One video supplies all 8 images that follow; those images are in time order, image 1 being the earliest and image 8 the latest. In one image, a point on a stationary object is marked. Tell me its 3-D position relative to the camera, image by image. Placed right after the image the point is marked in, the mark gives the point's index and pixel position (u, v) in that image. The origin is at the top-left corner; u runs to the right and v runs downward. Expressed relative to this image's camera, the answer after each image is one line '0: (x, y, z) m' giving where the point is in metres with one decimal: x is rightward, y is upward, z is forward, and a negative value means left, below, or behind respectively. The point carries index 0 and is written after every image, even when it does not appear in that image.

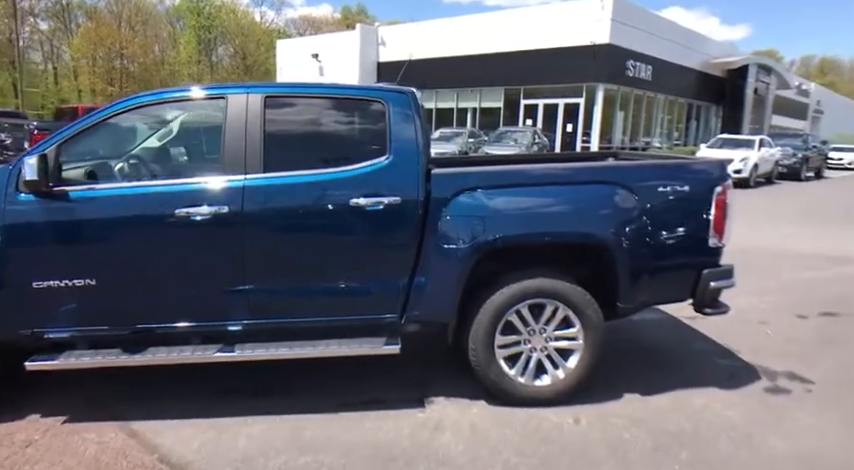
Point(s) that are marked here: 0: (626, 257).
0: (+1.2, -0.1, +3.4) m
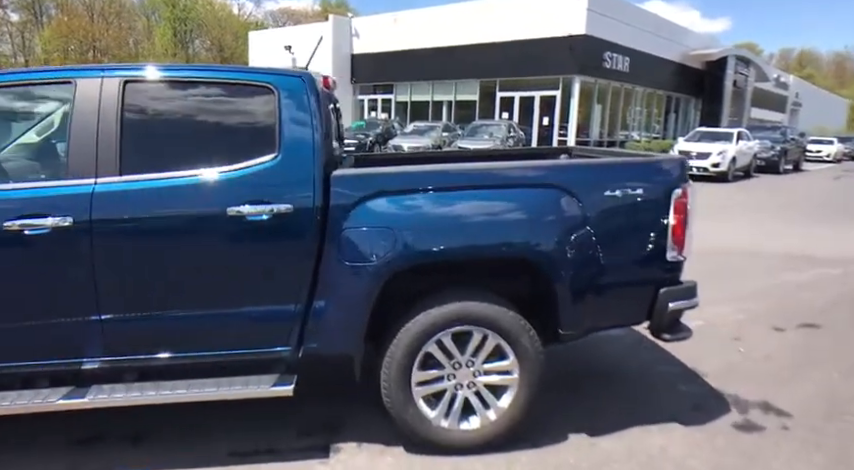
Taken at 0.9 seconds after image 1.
0: (+0.7, -0.2, +2.8) m
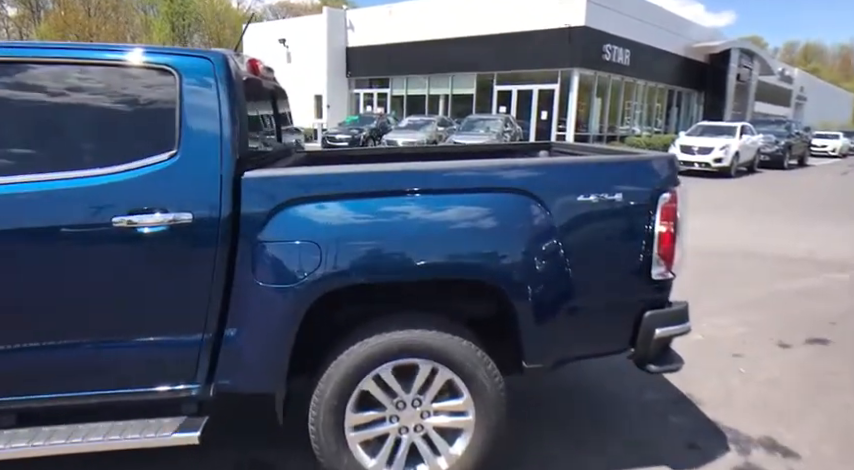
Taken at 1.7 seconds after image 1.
0: (+0.5, -0.2, +2.3) m
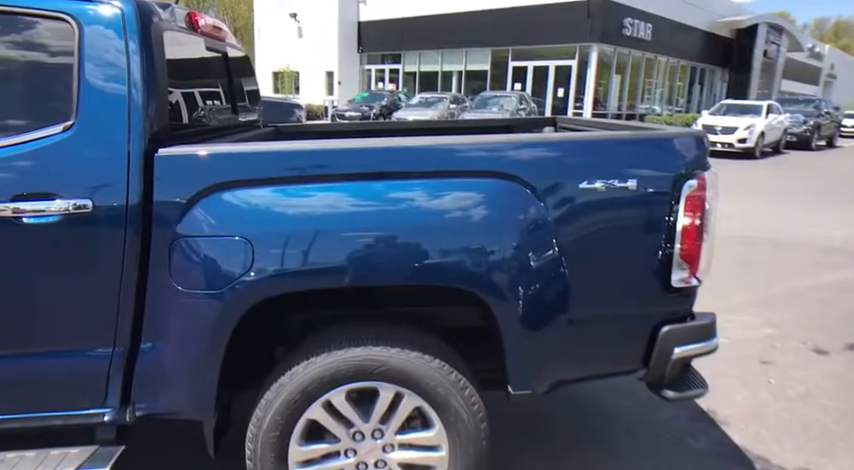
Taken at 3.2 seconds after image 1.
0: (+0.3, -0.2, +1.9) m
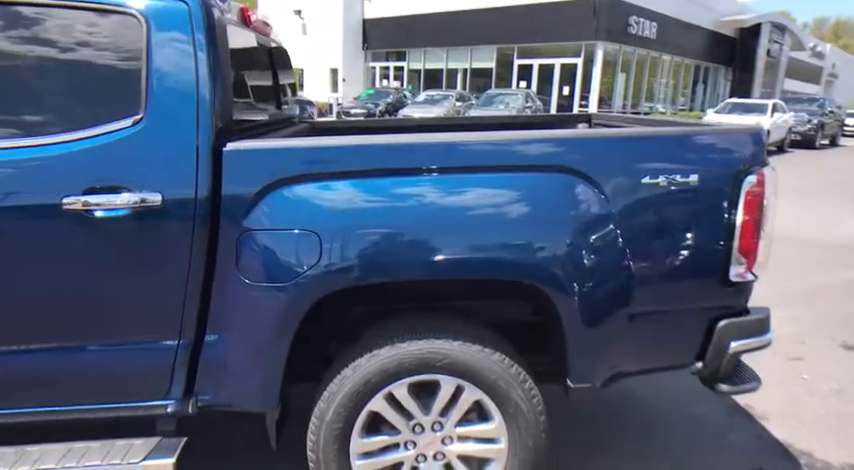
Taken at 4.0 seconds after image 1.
0: (+0.5, -0.2, +1.9) m
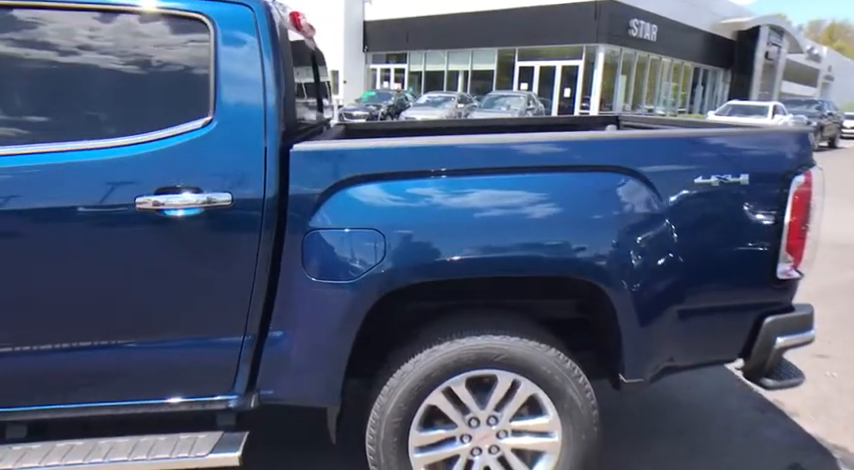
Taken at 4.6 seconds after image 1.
0: (+0.7, -0.2, +2.0) m
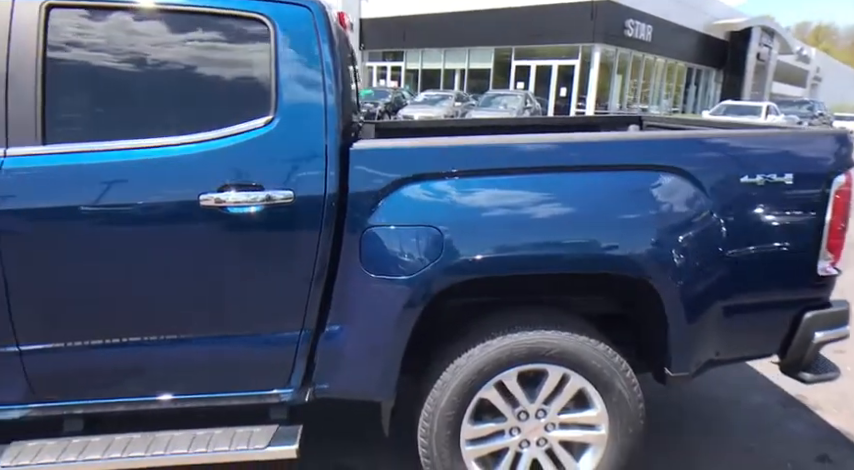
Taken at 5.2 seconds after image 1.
0: (+0.9, -0.2, +2.0) m
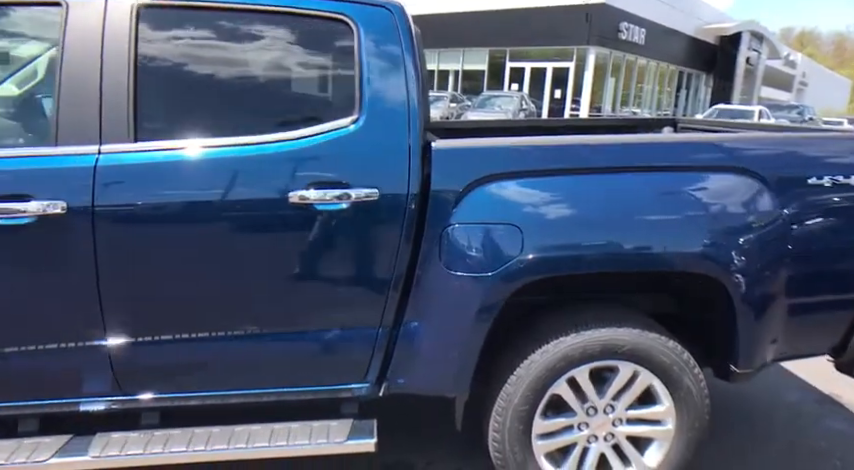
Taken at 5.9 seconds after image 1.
0: (+1.2, -0.2, +2.1) m
